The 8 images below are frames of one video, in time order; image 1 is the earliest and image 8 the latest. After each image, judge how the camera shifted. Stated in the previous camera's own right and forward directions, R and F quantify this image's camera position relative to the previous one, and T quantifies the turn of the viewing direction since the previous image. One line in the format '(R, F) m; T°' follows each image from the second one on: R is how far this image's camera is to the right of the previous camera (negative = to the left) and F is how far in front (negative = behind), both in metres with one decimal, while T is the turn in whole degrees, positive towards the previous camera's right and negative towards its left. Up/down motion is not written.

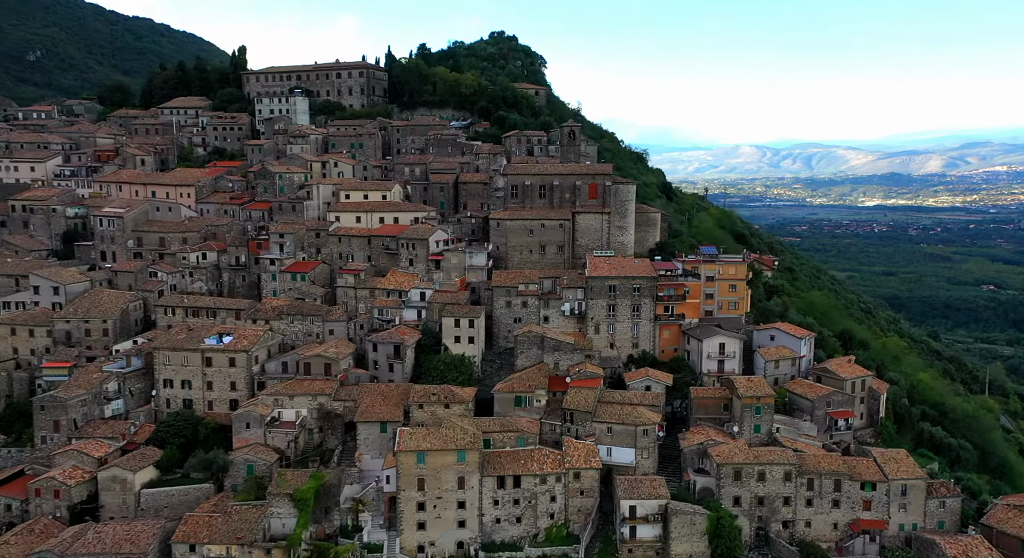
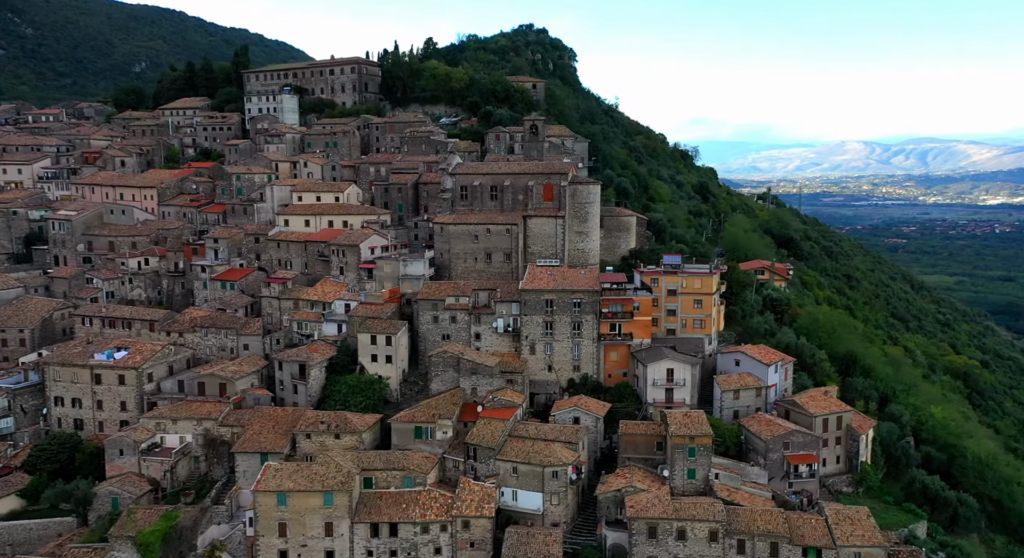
(+6.9, +4.9) m; -6°
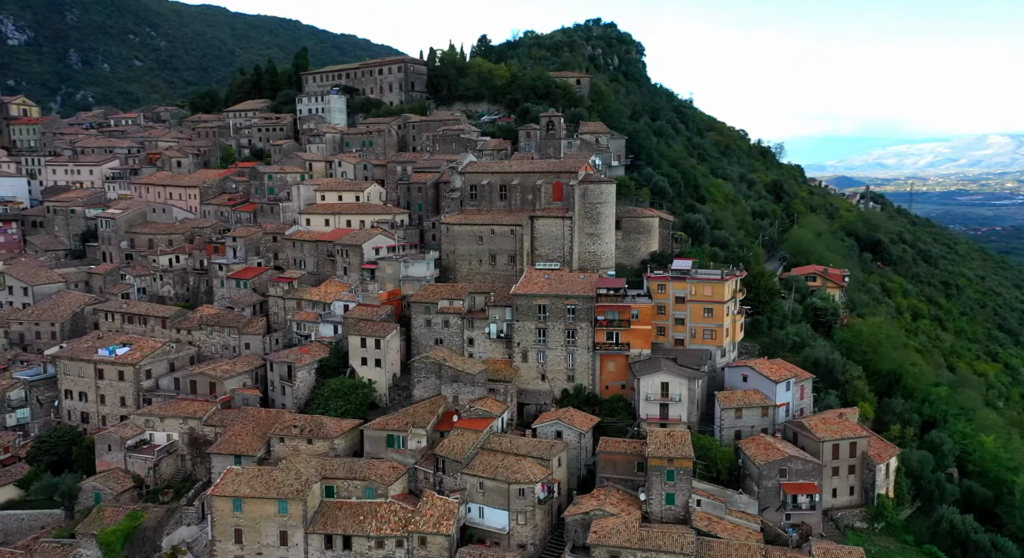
(+4.5, +1.9) m; -8°
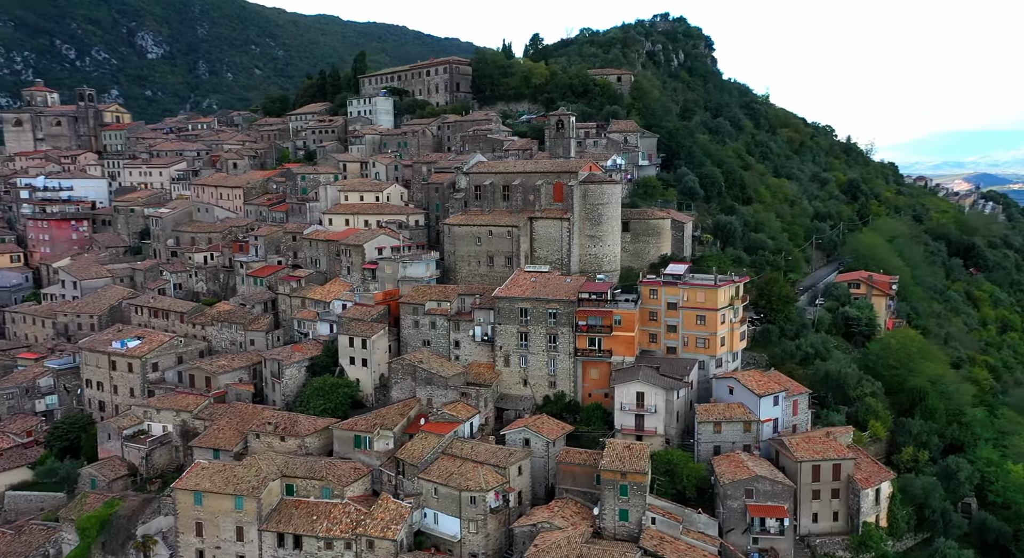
(+4.9, +1.0) m; -8°
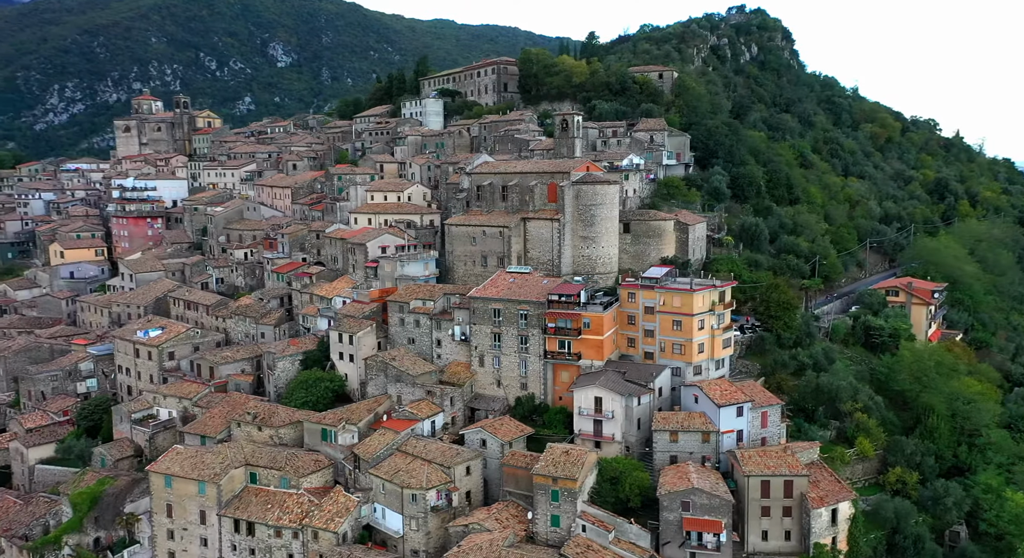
(+5.6, +0.4) m; -8°
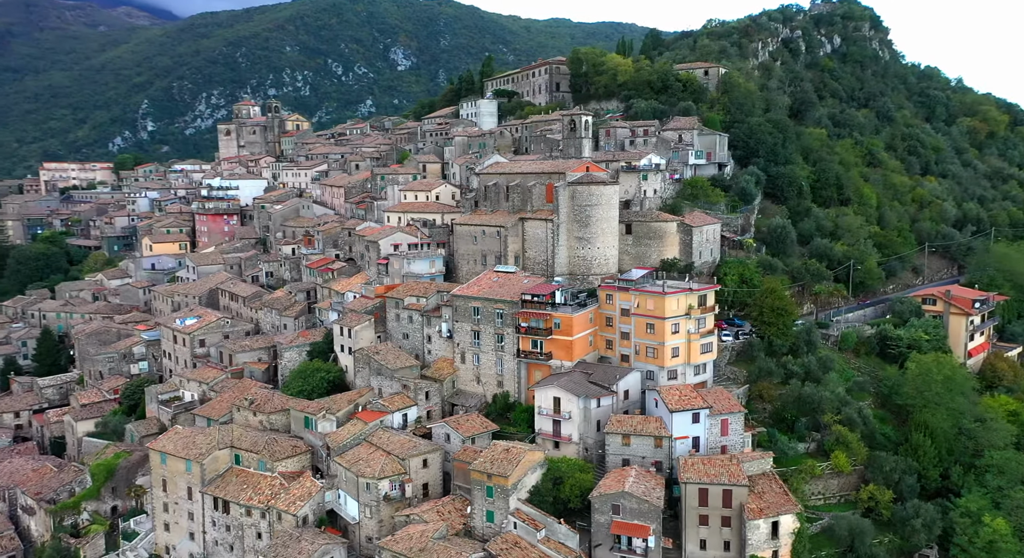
(+5.6, 0.0) m; -9°
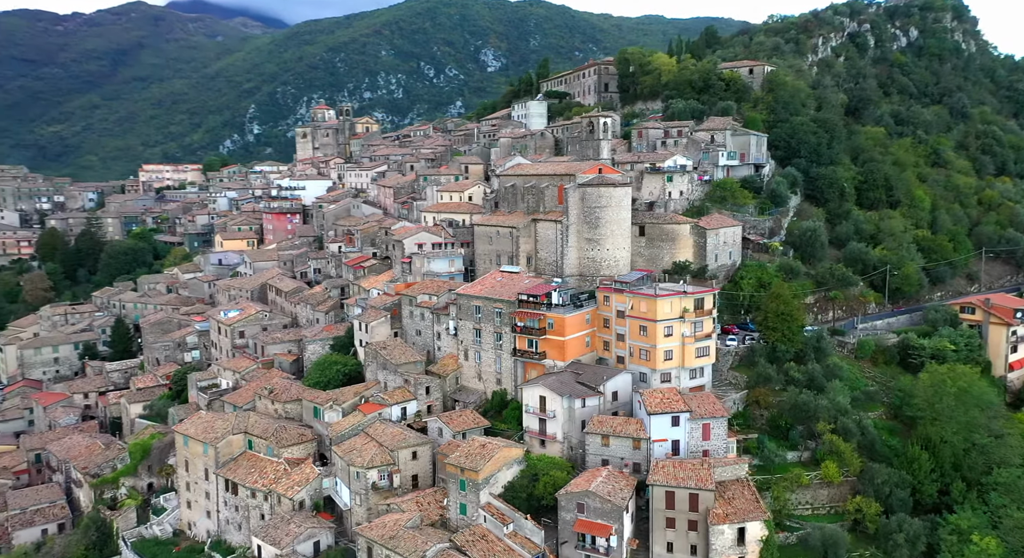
(+3.7, -0.4) m; -7°
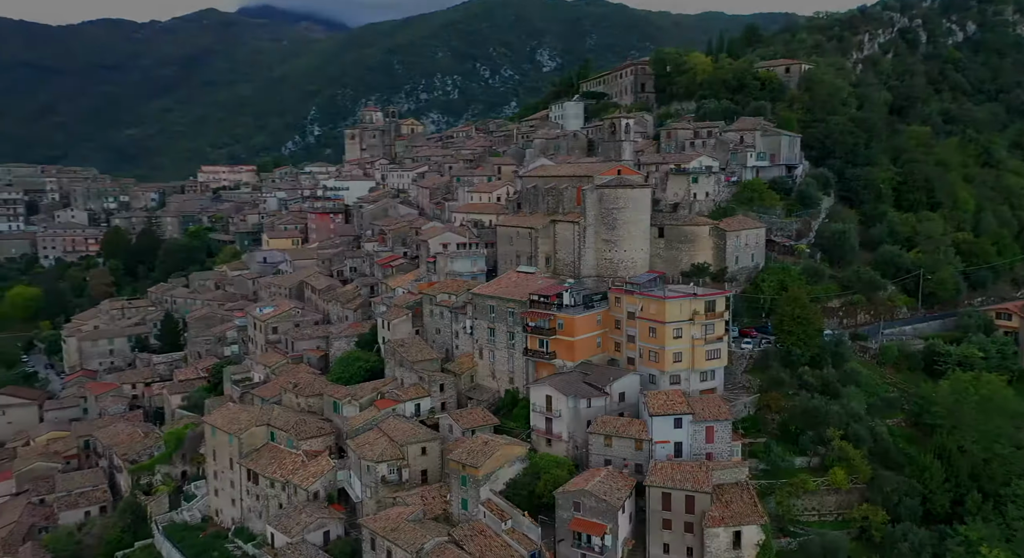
(+1.8, -0.3) m; -4°
